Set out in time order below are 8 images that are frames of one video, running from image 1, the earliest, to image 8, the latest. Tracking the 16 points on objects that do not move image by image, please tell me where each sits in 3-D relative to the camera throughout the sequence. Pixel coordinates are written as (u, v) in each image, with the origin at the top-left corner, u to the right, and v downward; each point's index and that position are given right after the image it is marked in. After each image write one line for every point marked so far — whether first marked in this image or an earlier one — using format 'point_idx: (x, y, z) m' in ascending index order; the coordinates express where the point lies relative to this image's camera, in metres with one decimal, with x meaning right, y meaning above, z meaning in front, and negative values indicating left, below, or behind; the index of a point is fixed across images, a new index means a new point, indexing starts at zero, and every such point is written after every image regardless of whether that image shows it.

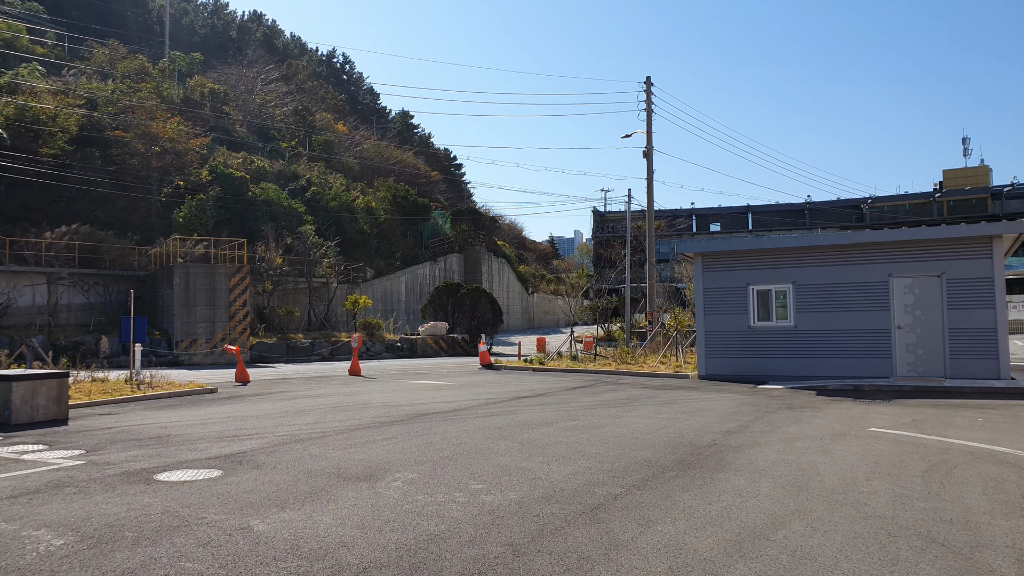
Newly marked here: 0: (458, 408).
0: (-0.8, -1.9, +12.3) m
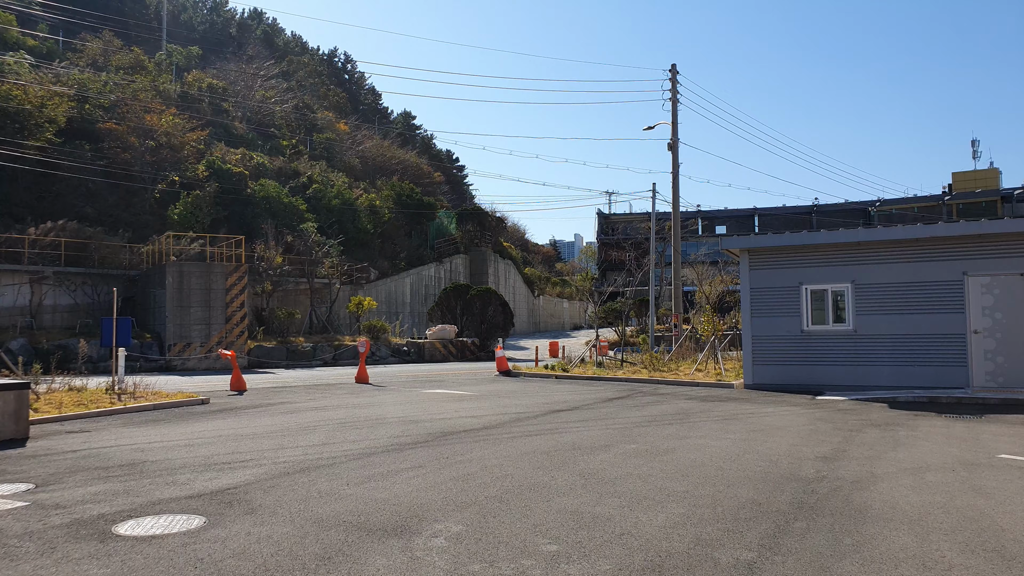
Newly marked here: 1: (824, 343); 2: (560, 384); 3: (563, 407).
0: (-0.3, -1.9, +10.5) m
1: (+6.3, -1.1, +15.7) m
2: (+1.1, -2.2, +17.4) m
3: (+0.9, -2.0, +12.6) m
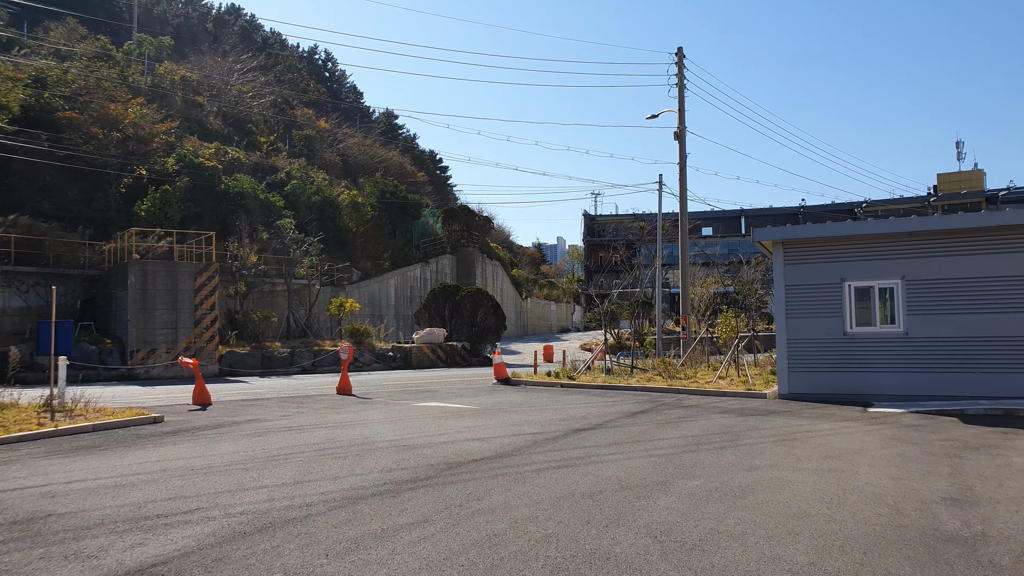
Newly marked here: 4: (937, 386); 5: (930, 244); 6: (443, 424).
0: (-0.1, -1.8, +8.5) m
1: (+6.4, -1.1, +13.8) m
2: (+1.2, -2.2, +15.4) m
3: (+1.0, -2.0, +10.7) m
4: (+7.3, -1.7, +13.3) m
5: (+7.3, +0.8, +13.5) m
6: (-1.0, -2.0, +11.1) m
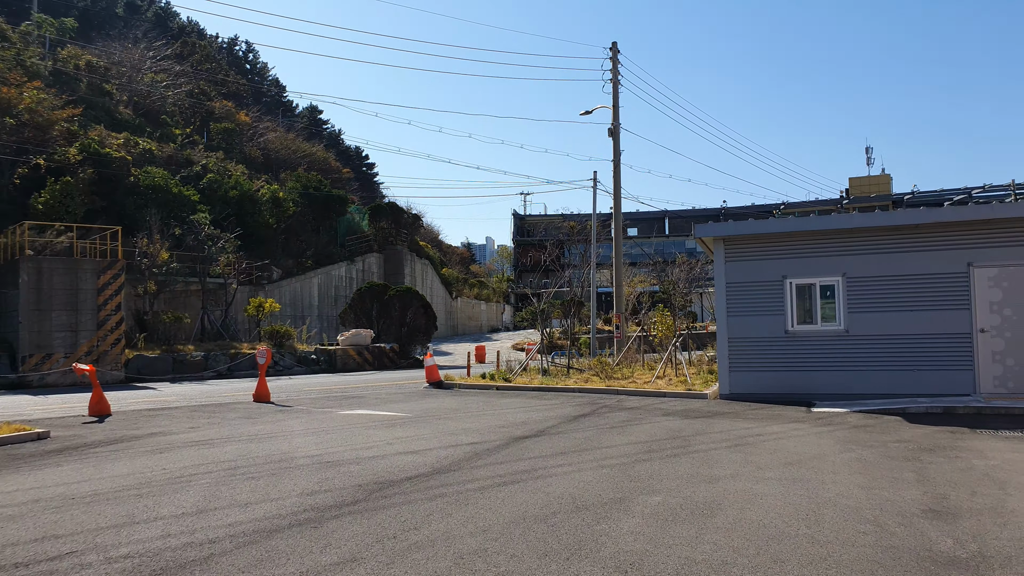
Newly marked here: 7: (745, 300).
0: (-0.7, -1.8, +7.7) m
1: (+5.3, -1.0, +13.6) m
2: (-0.1, -2.1, +14.6) m
3: (+0.2, -1.9, +9.9) m
4: (+6.2, -1.6, +13.1) m
5: (+6.2, +0.8, +13.3) m
6: (-1.9, -2.0, +10.2) m
7: (+4.2, -0.2, +14.1) m
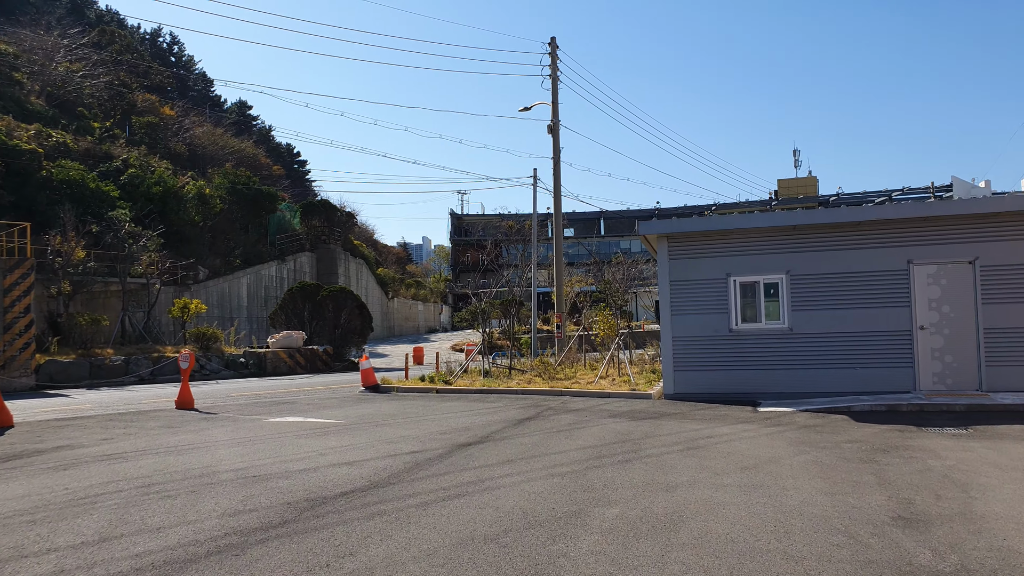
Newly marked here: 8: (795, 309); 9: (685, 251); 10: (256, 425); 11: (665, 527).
0: (-1.2, -1.8, +7.1) m
1: (+4.3, -1.0, +13.5) m
2: (-1.2, -2.1, +14.1) m
3: (-0.5, -1.9, +9.4) m
4: (+5.2, -1.6, +13.1) m
5: (+5.2, +0.9, +13.3) m
6: (-2.6, -2.0, +9.5) m
7: (+3.2, -0.2, +13.8) m
8: (+4.9, -0.4, +13.3) m
9: (+3.1, +0.7, +13.9) m
10: (-3.9, -2.1, +11.8) m
11: (+1.1, -1.7, +5.4) m
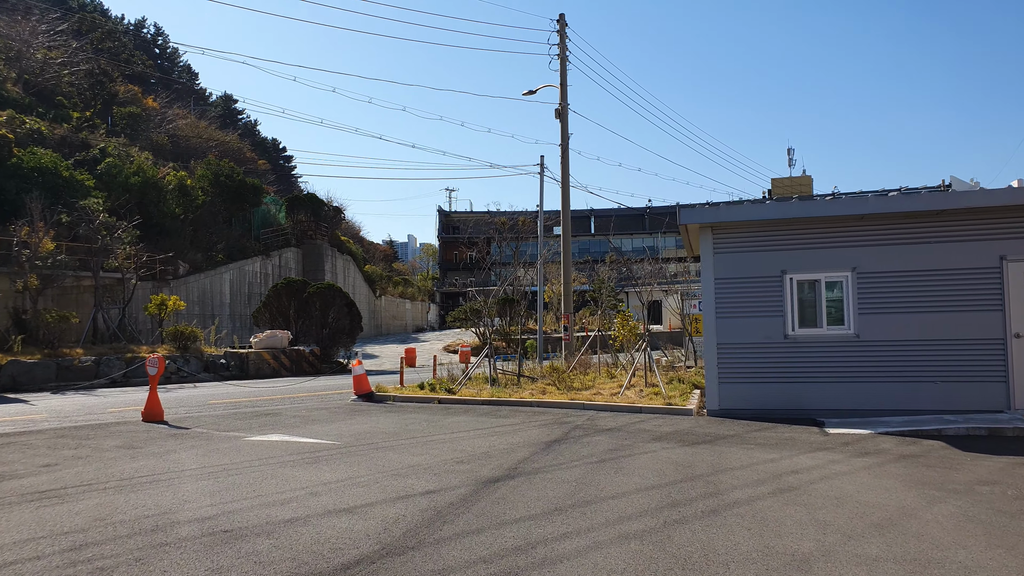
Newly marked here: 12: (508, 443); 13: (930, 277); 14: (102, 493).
0: (-0.8, -1.7, +5.2) m
1: (+4.6, -1.0, +11.6) m
2: (-0.9, -2.1, +12.2) m
3: (-0.1, -1.9, +7.5) m
4: (+5.6, -1.6, +11.3) m
5: (+5.5, +0.9, +11.5) m
6: (-2.2, -1.9, +7.6) m
7: (+3.5, -0.2, +12.0) m
8: (+5.2, -0.4, +11.4) m
9: (+3.4, +0.7, +12.1) m
10: (-3.6, -2.0, +9.9) m
11: (+1.5, -1.6, +3.5) m
12: (-0.1, -2.0, +9.9) m
13: (+6.1, +0.2, +11.2) m
14: (-3.8, -1.9, +7.1) m
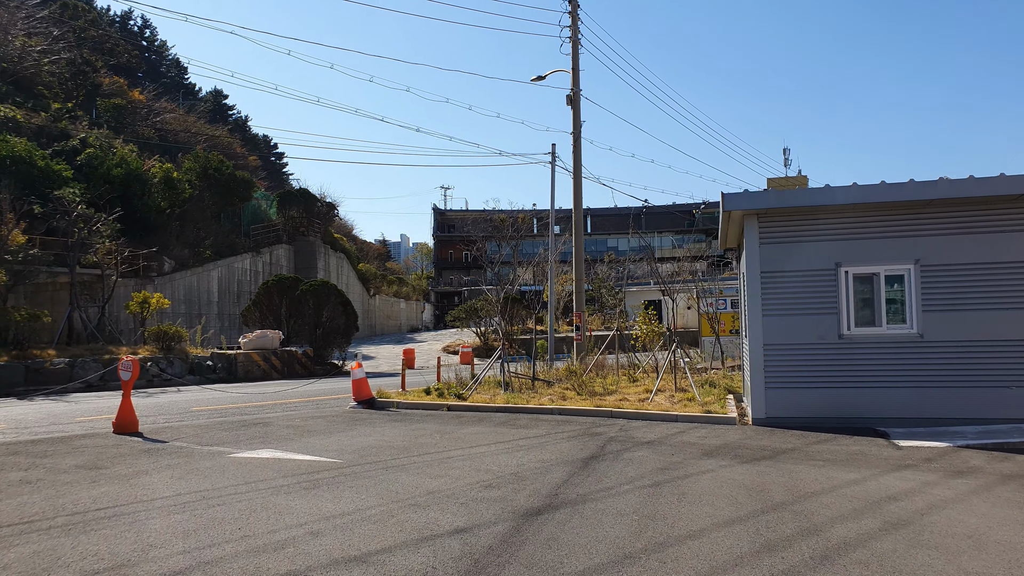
0: (-0.4, -1.7, +3.9) m
1: (+4.9, -0.9, +10.4) m
2: (-0.6, -2.0, +10.8) m
3: (+0.3, -1.8, +6.2) m
4: (+5.9, -1.5, +10.0) m
5: (+5.8, +1.0, +10.2) m
6: (-1.8, -1.8, +6.2) m
7: (+3.8, -0.1, +10.7) m
8: (+5.5, -0.3, +10.2) m
9: (+3.7, +0.8, +10.8) m
10: (-3.3, -2.0, +8.5) m
11: (+1.9, -1.6, +2.2) m
12: (+0.3, -1.9, +8.5) m
13: (+6.4, +0.2, +10.0) m
14: (-3.4, -1.8, +5.8) m
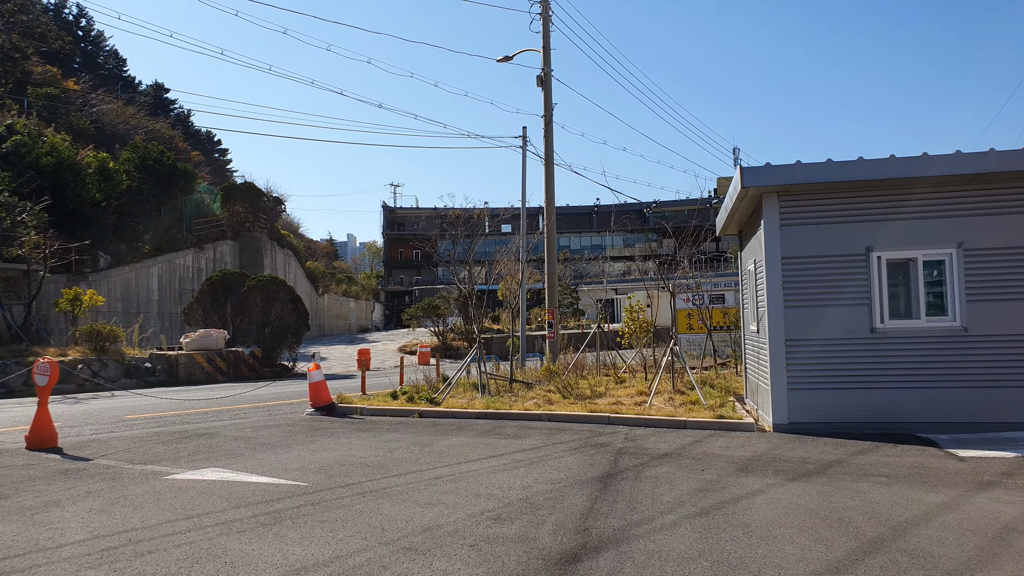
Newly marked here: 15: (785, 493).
0: (-0.1, -1.5, +2.4) m
1: (+4.8, -0.8, +9.2) m
2: (-0.7, -1.8, +9.3) m
3: (+0.4, -1.6, +4.7) m
4: (+5.8, -1.4, +8.9) m
5: (+5.7, +1.1, +9.1) m
6: (-1.6, -1.7, +4.6) m
7: (+3.7, +0.1, +9.5) m
8: (+5.4, -0.1, +9.1) m
9: (+3.6, +0.9, +9.6) m
10: (-3.2, -1.8, +6.8) m
11: (+2.4, -1.4, +0.9) m
12: (+0.3, -1.7, +7.1) m
13: (+6.3, +0.4, +8.9) m
14: (-3.2, -1.7, +4.1) m
15: (+2.3, -1.7, +6.4) m
